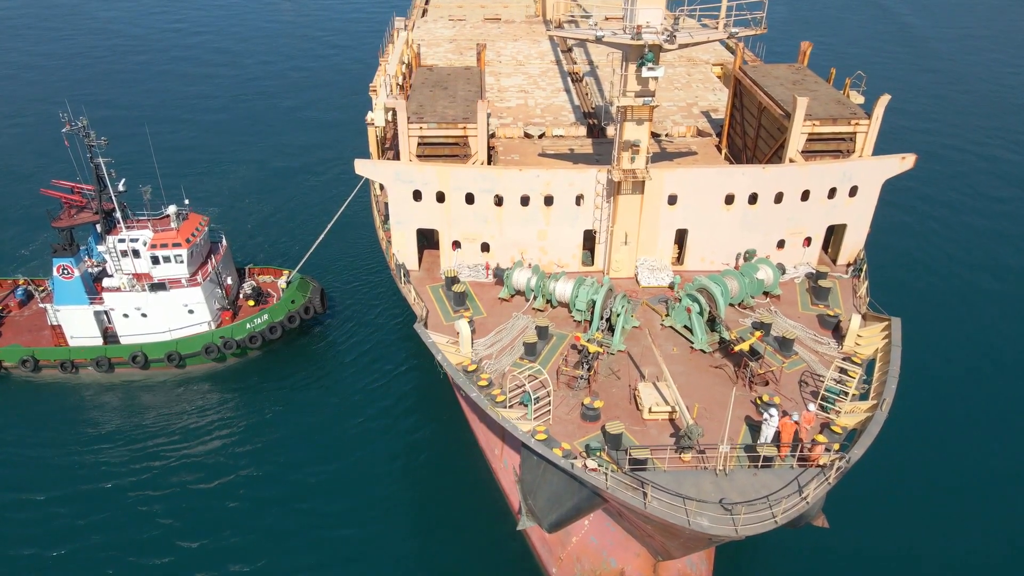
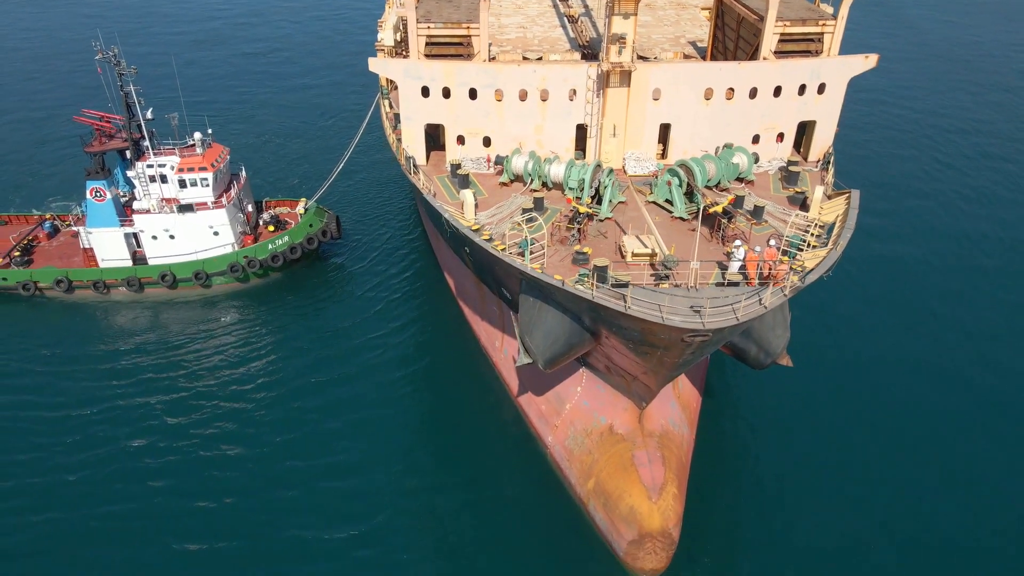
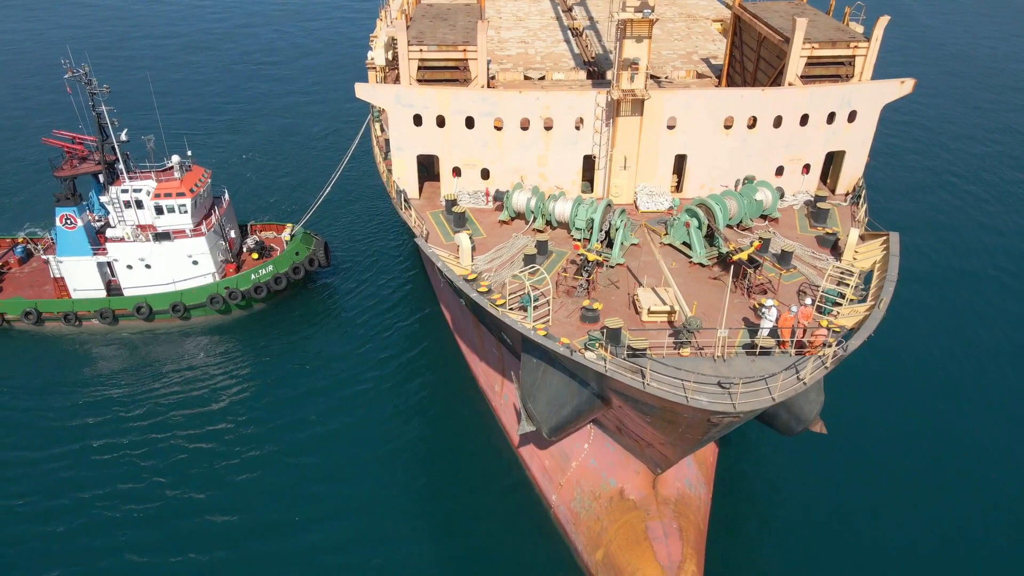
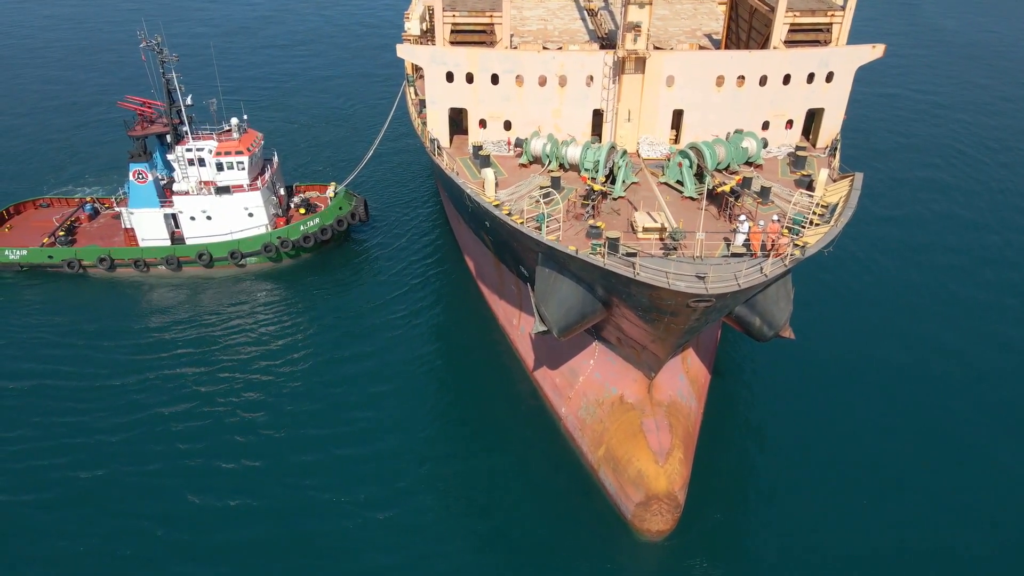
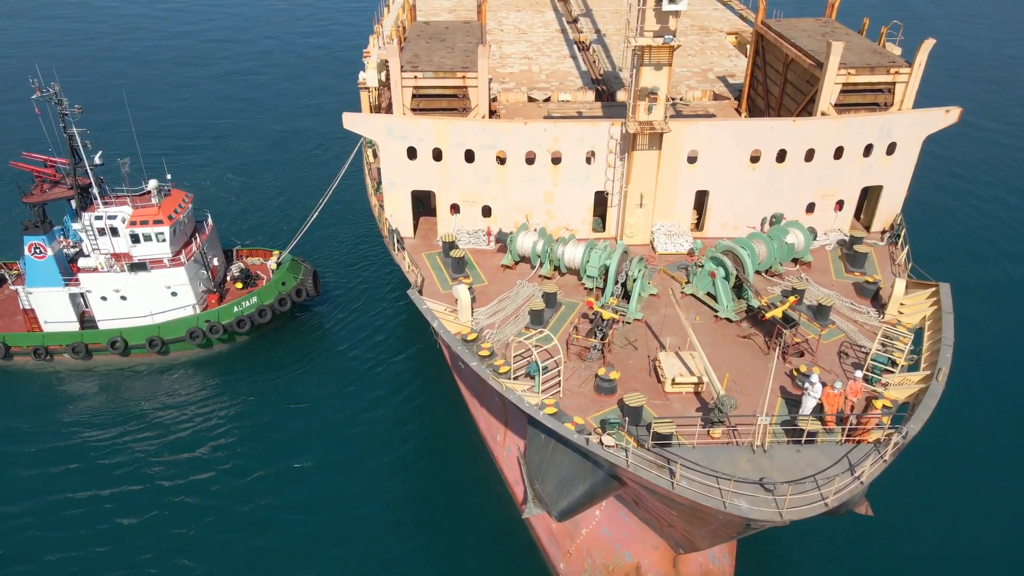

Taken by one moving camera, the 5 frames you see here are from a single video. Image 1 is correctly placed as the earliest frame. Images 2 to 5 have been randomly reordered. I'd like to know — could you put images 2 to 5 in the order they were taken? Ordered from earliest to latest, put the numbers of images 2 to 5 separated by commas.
5, 3, 2, 4
